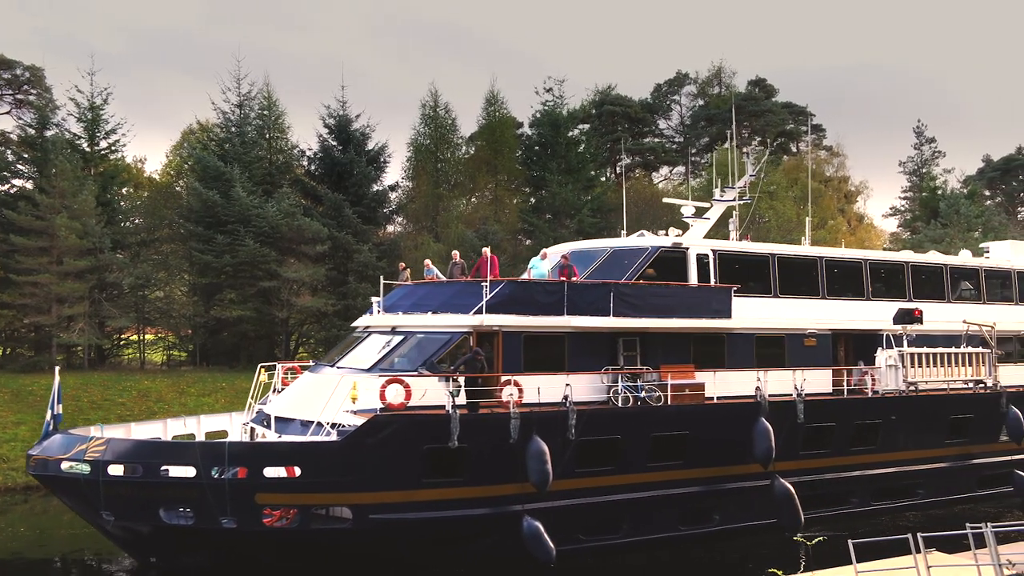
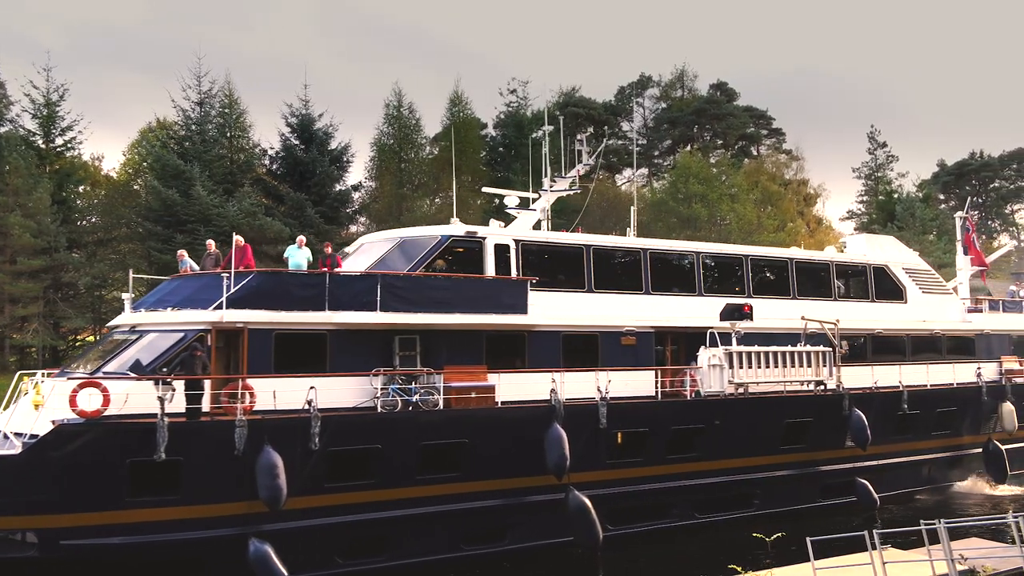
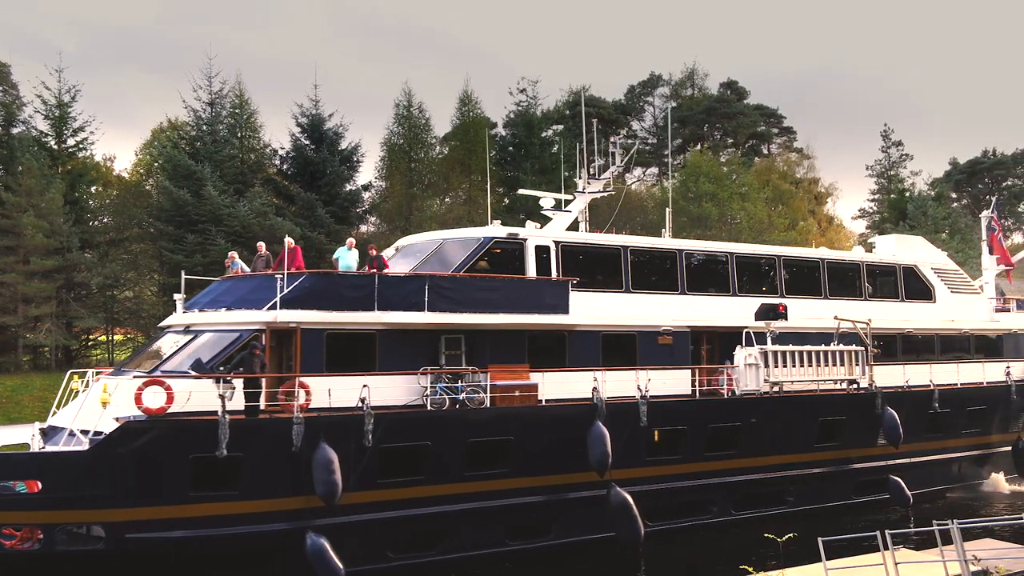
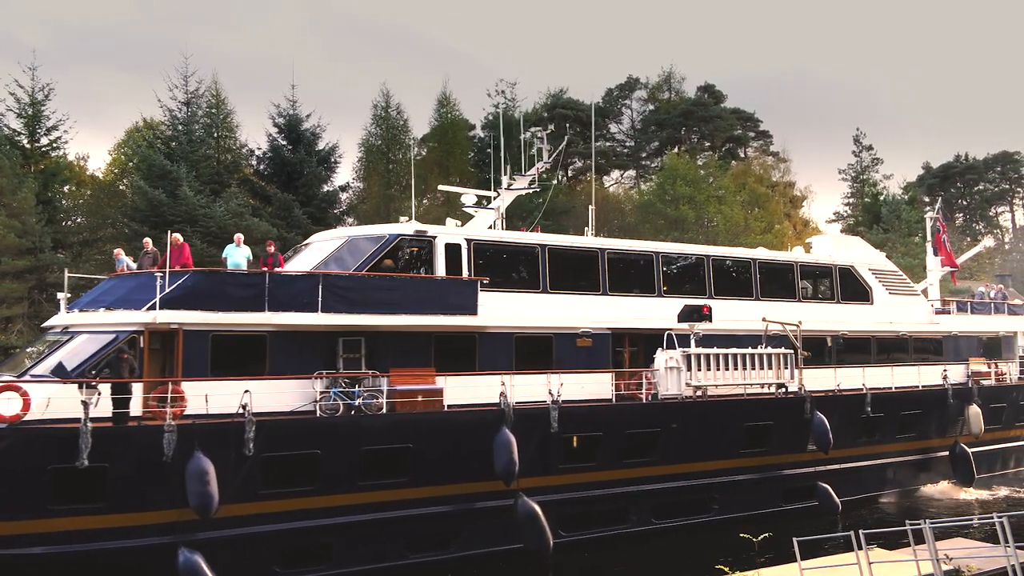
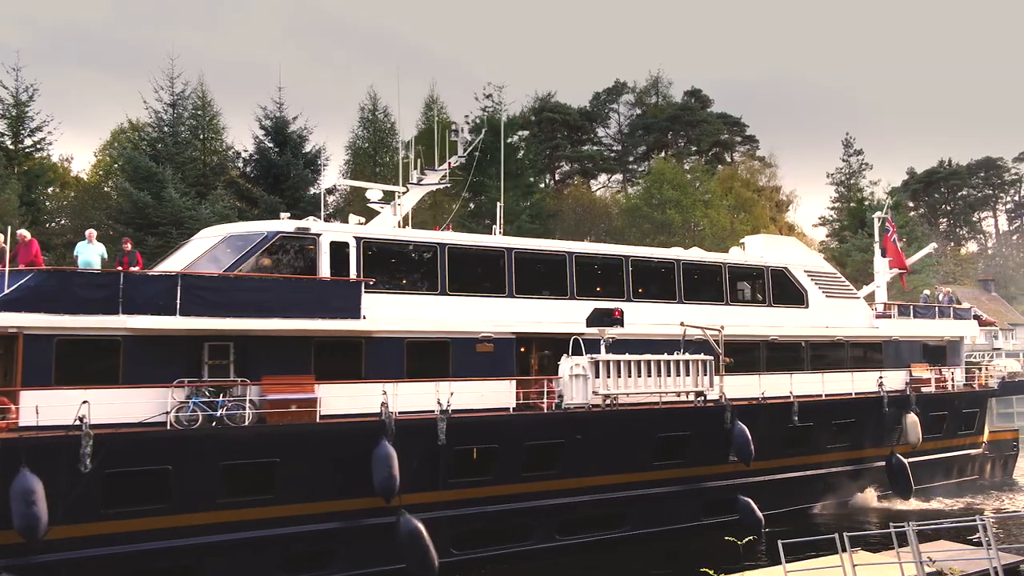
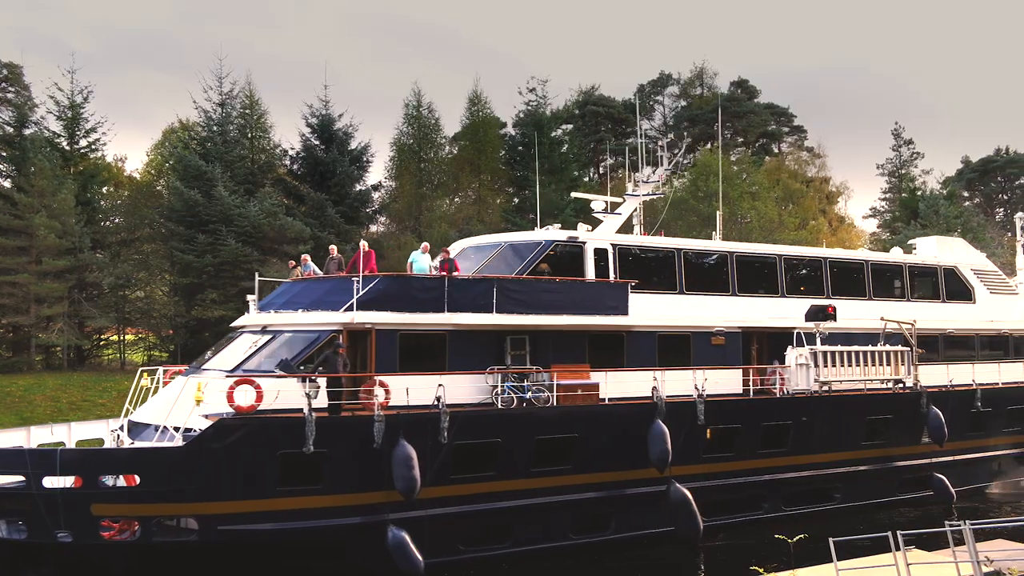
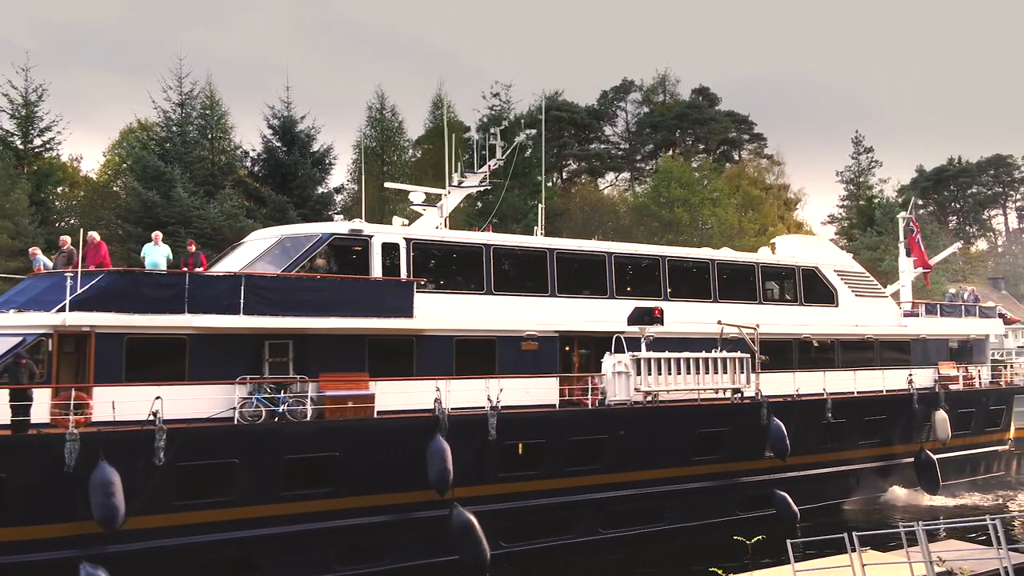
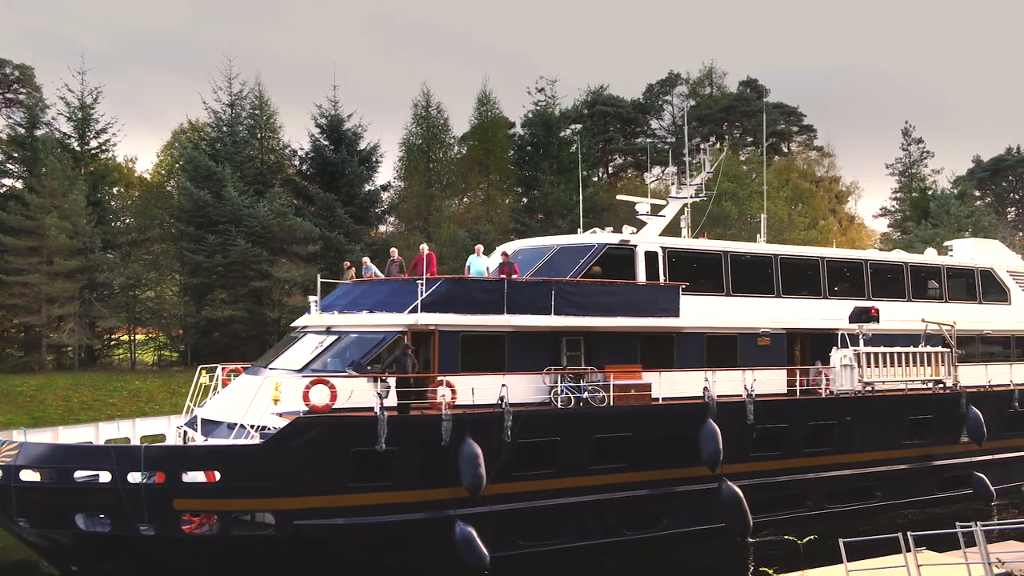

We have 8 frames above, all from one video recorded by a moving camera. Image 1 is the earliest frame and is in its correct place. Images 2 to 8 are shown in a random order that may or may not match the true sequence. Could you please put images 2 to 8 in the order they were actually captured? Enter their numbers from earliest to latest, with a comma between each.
8, 6, 3, 2, 4, 7, 5
